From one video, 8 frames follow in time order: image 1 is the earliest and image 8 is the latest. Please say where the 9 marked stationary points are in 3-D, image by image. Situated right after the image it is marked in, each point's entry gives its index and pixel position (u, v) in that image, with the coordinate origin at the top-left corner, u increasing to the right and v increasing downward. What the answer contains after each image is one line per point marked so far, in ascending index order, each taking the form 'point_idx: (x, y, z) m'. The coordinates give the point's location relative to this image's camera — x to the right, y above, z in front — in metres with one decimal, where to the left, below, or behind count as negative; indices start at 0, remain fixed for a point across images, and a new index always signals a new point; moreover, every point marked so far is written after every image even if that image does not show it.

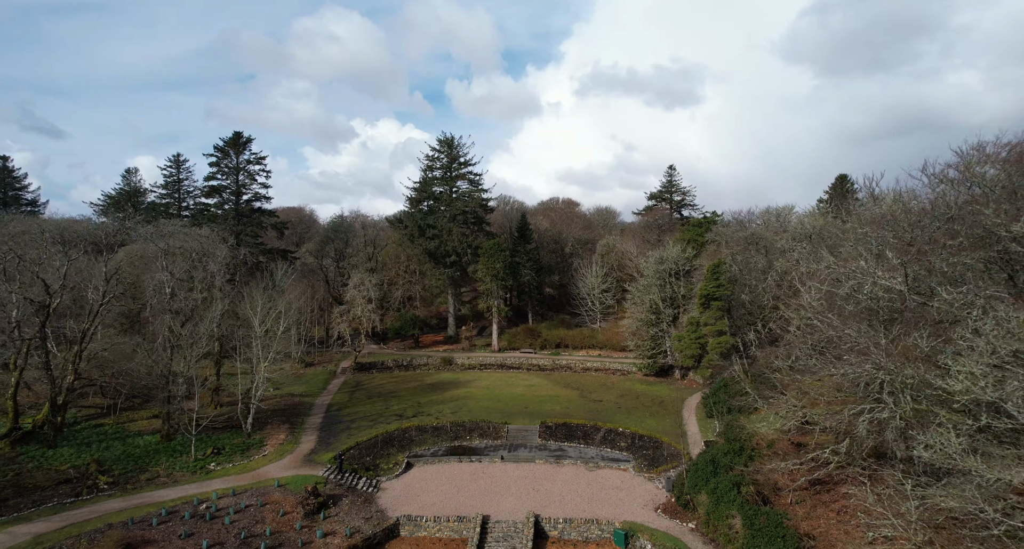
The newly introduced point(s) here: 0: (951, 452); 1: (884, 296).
0: (+9.0, -3.6, +12.6) m
1: (+10.5, -0.6, +17.1) m
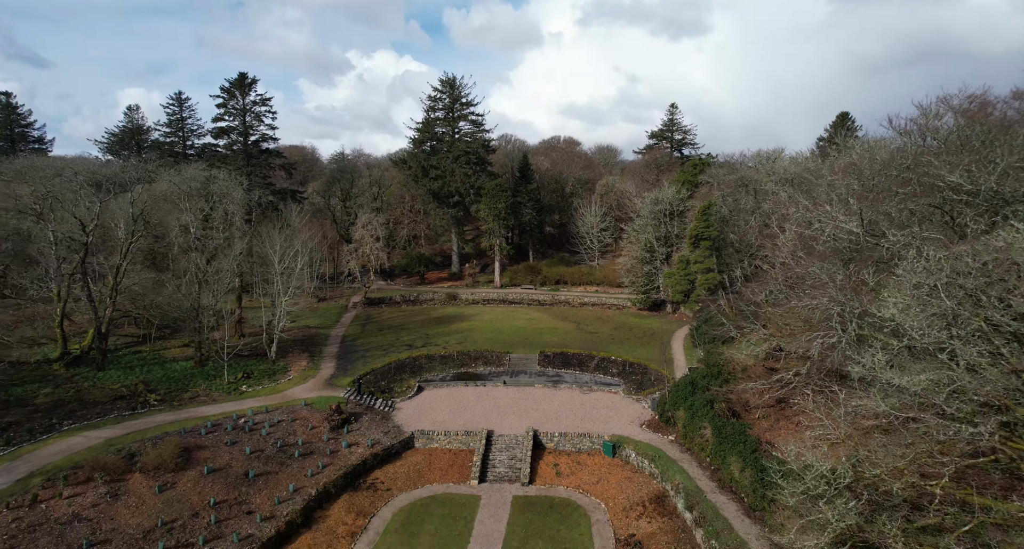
0: (+9.1, -2.3, +15.3) m
1: (+10.6, +1.2, +19.4) m
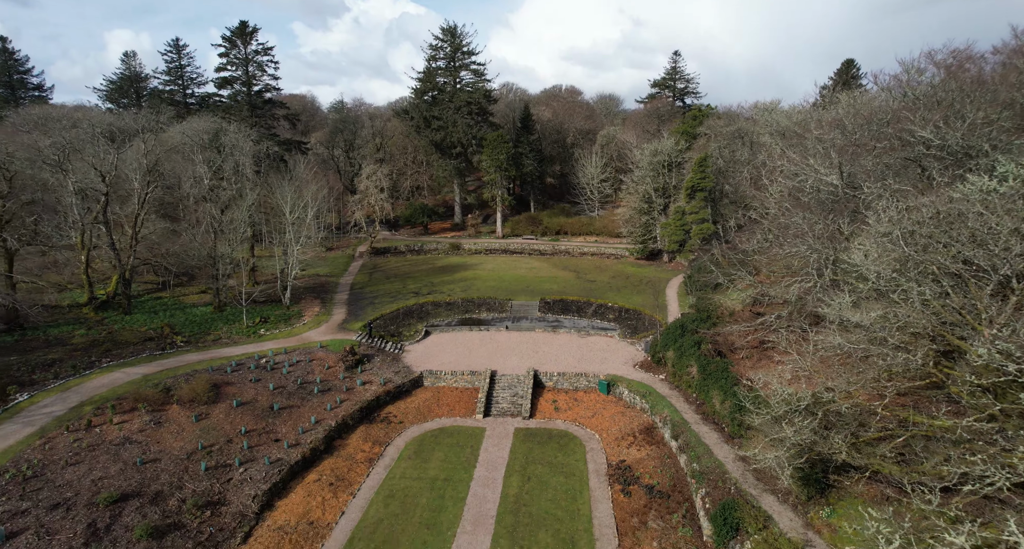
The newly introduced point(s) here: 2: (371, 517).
0: (+9.1, -0.9, +17.0) m
1: (+10.7, +3.0, +20.8) m
2: (-4.6, -7.9, +19.8) m
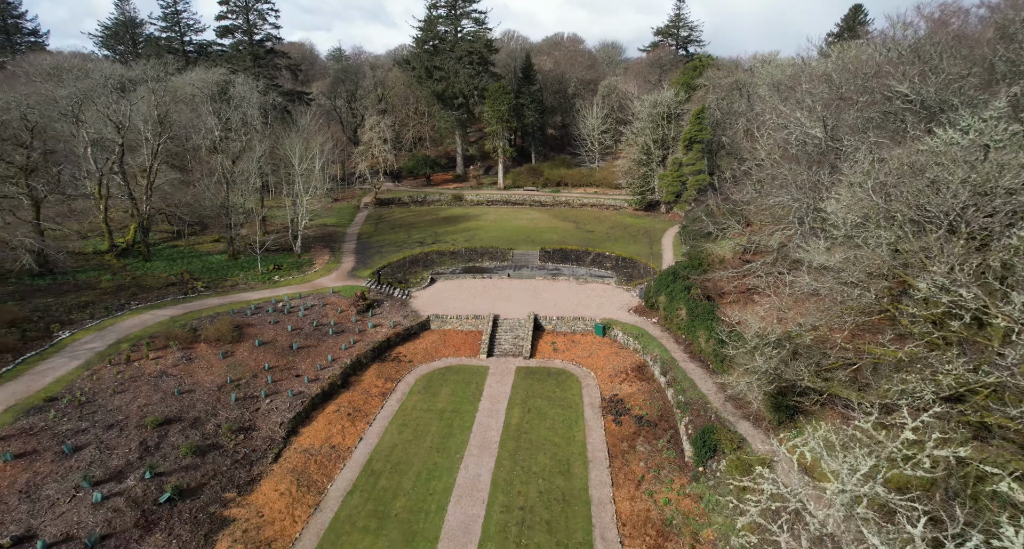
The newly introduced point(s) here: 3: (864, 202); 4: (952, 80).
0: (+9.2, +0.7, +18.5) m
1: (+10.8, +4.9, +22.1) m
2: (-4.5, -6.1, +21.9) m
3: (+9.2, +2.0, +15.8) m
4: (+13.5, +6.0, +18.7) m
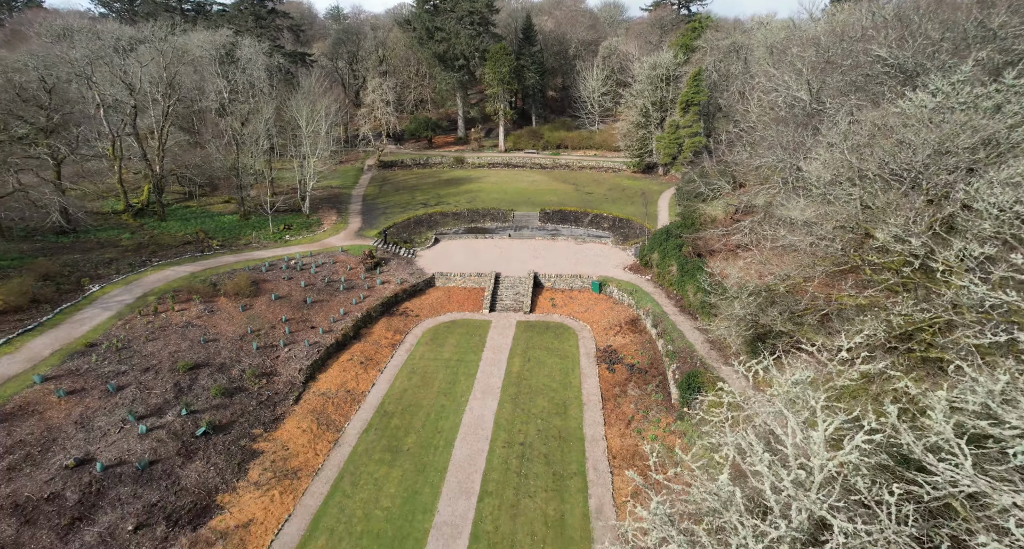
0: (+9.3, +2.2, +19.9) m
1: (+10.8, +6.5, +23.2) m
2: (-4.5, -4.4, +23.7) m
3: (+9.3, +3.2, +17.2) m
4: (+13.6, +7.4, +19.8) m
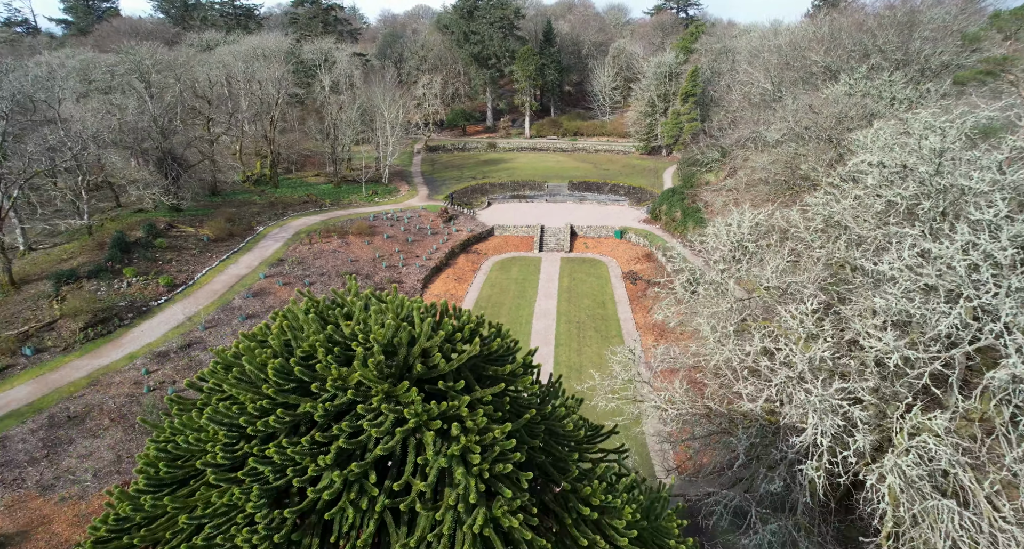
0: (+12.2, +5.5, +30.0) m
1: (+13.8, +9.9, +33.3) m
2: (-1.5, -1.1, +33.8) m
3: (+12.2, +6.6, +27.2) m
4: (+16.5, +10.8, +29.8) m
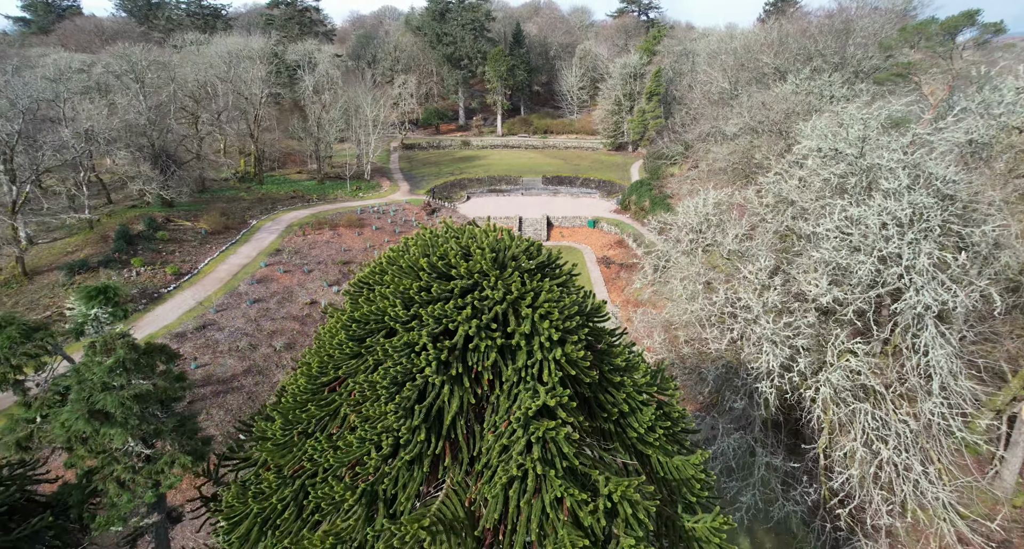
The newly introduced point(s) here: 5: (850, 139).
0: (+11.4, +6.6, +33.3) m
1: (+12.6, +11.0, +36.6) m
2: (-2.5, -0.3, +36.3) m
3: (+11.5, +7.6, +30.5) m
4: (+15.6, +11.9, +33.3) m
5: (+9.1, +3.7, +16.3) m
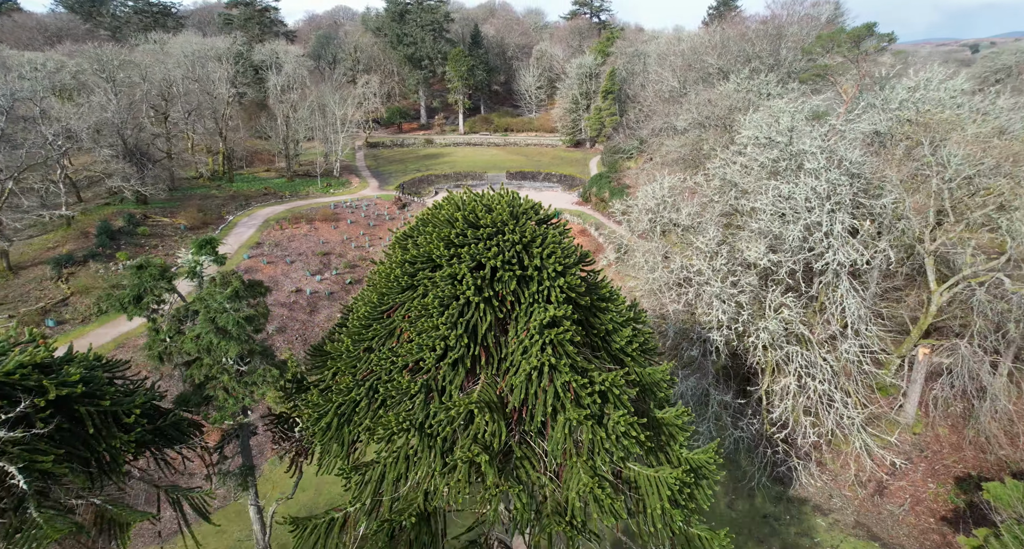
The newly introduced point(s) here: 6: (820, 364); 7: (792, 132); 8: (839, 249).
0: (+9.5, +7.6, +36.3) m
1: (+10.5, +12.0, +39.8) m
2: (-4.3, +0.4, +38.3) m
3: (+9.8, +8.7, +33.5) m
4: (+13.6, +13.0, +36.6) m
5: (+8.6, +4.6, +19.3) m
6: (+8.4, -2.4, +16.5) m
7: (+8.8, +4.5, +19.0) m
8: (+8.9, +0.7, +16.4) m
